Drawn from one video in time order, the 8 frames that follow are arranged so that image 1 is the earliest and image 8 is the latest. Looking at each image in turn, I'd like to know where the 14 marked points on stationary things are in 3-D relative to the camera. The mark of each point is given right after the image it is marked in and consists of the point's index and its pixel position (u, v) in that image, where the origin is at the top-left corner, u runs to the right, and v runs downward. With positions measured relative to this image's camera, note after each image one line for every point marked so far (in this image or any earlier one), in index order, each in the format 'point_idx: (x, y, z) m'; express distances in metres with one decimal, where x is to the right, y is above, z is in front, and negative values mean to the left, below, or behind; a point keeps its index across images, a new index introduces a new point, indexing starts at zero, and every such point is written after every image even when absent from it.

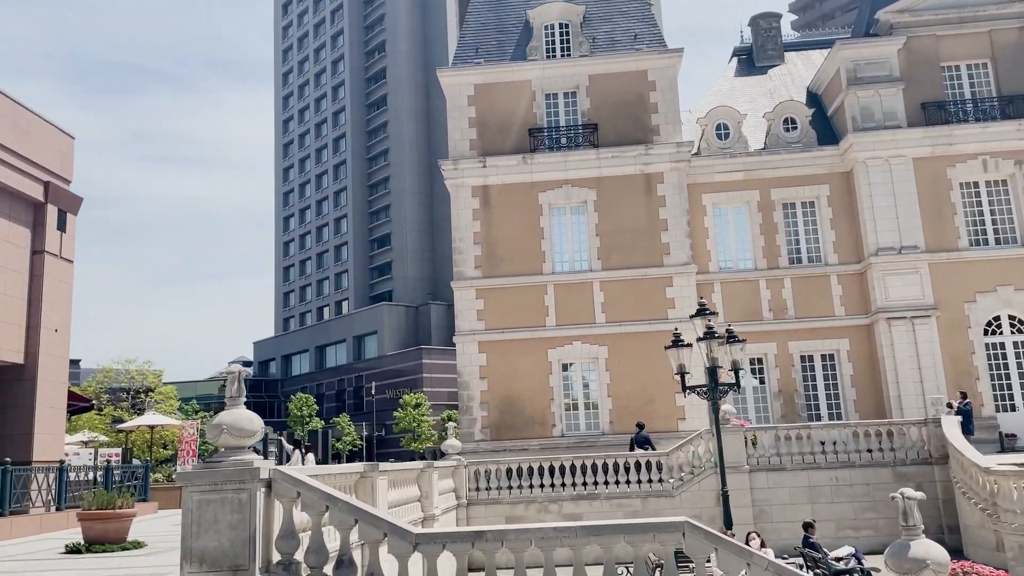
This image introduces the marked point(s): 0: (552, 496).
0: (+0.9, -4.9, +19.5) m
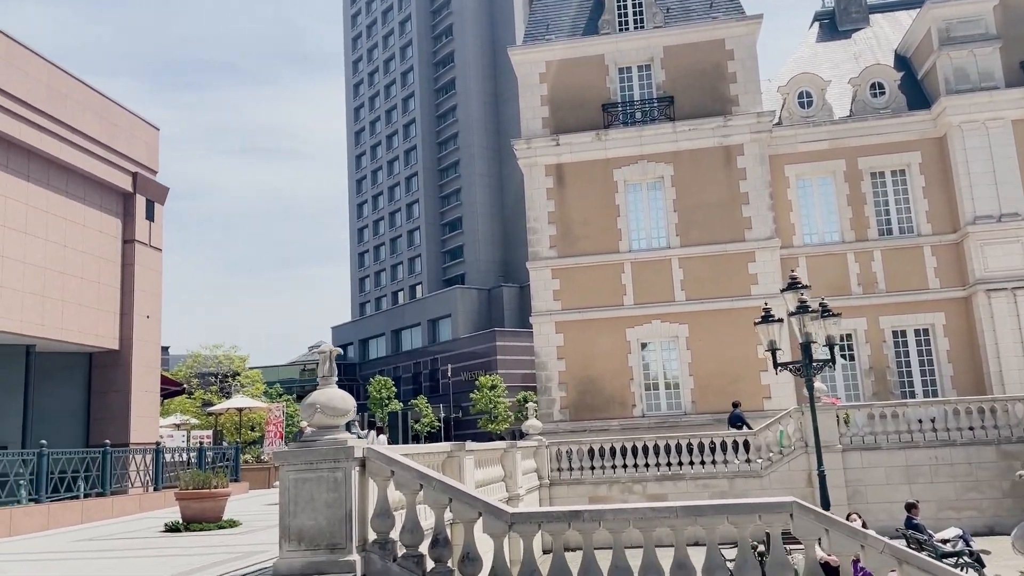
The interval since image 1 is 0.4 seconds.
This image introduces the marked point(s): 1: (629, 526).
0: (+2.9, -4.4, +19.2) m
1: (+1.0, -2.0, +6.8) m
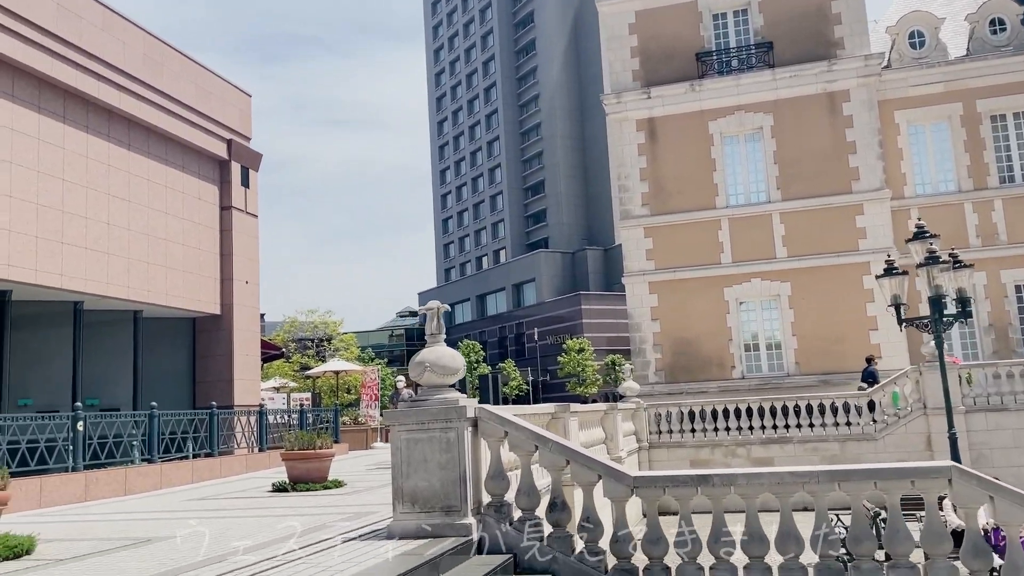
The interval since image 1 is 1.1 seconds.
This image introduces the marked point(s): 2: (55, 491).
0: (+5.1, -3.4, +18.5) m
1: (+1.9, -1.5, +6.3) m
2: (-6.6, -3.0, +11.9) m
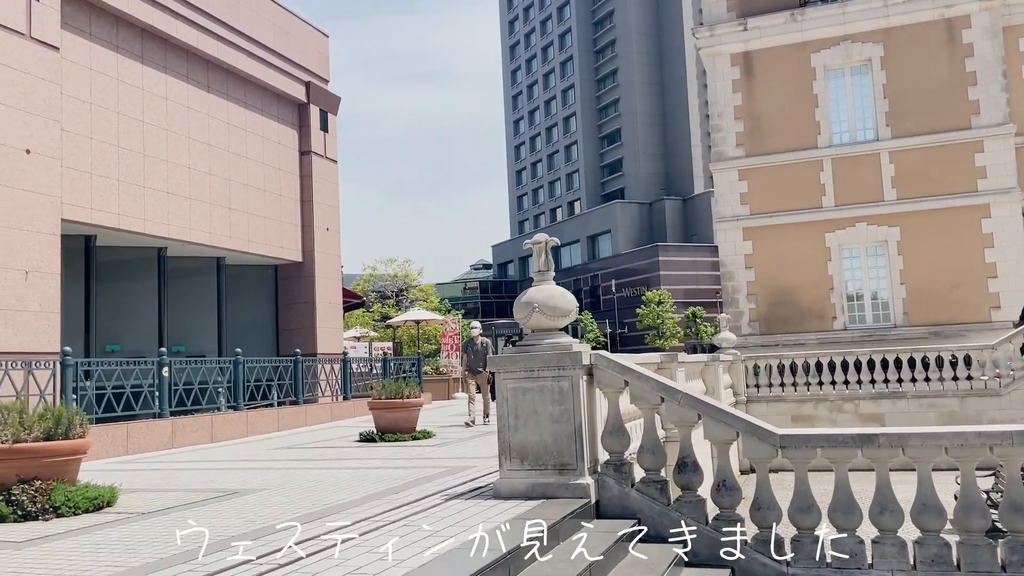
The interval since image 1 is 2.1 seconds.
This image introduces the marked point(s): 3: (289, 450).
0: (+7.0, -2.2, +17.3) m
1: (+2.8, -1.1, +5.3) m
2: (-5.2, -2.1, +11.7) m
3: (-3.1, -2.2, +11.0) m
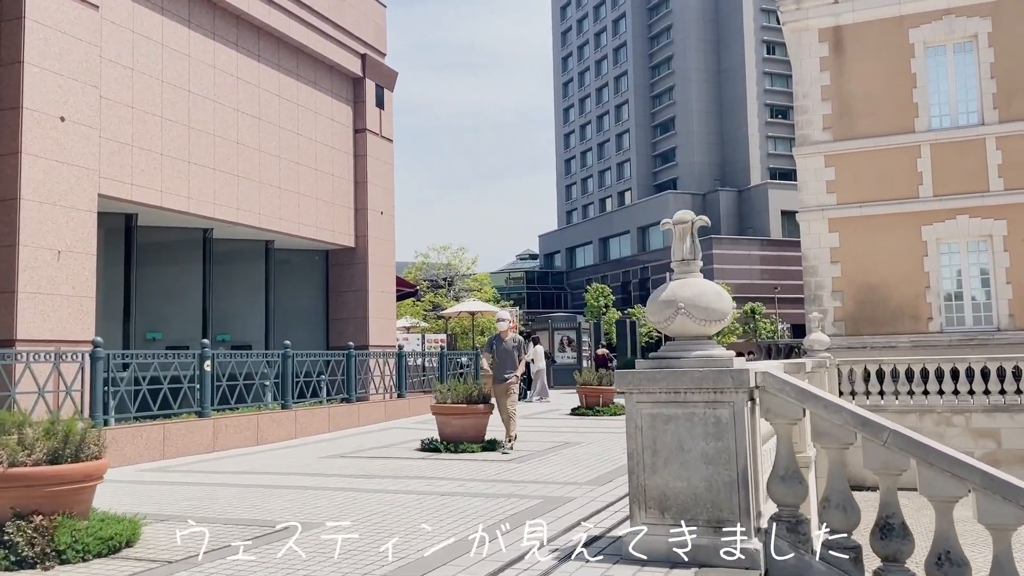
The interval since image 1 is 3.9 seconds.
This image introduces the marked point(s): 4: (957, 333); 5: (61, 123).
0: (+8.3, -2.2, +15.4) m
1: (+3.5, -1.1, +3.7) m
2: (-4.2, -1.9, +10.5) m
3: (-2.1, -2.0, +9.7) m
4: (+10.1, -1.0, +18.8) m
5: (-6.4, +2.3, +11.7) m
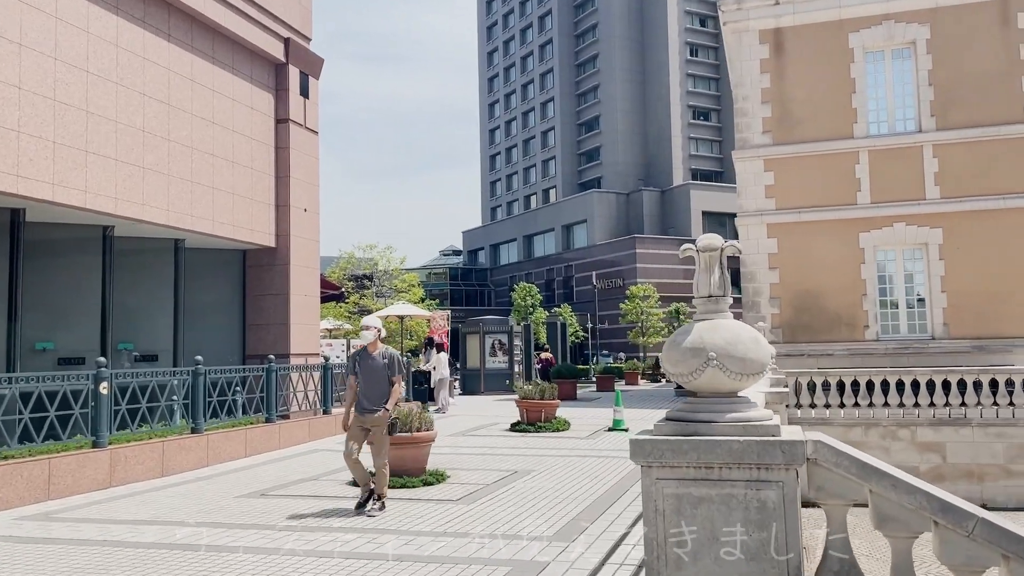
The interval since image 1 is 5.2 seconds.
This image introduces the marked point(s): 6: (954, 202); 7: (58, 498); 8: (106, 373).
0: (+7.1, -2.4, +15.1) m
1: (+3.5, -1.3, +3.0) m
2: (-4.8, -2.1, +9.0) m
3: (-2.6, -2.2, +8.4) m
4: (+8.7, -1.2, +18.7) m
5: (-7.0, +2.2, +10.0) m
6: (+9.9, +1.9, +18.4) m
7: (-4.8, -2.2, +8.9) m
8: (-4.8, -1.0, +9.7) m
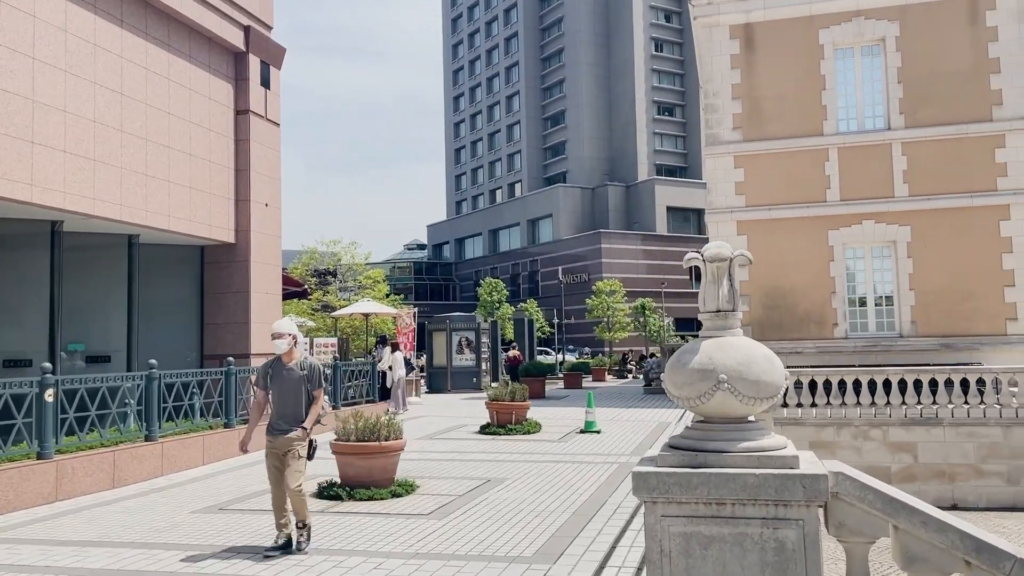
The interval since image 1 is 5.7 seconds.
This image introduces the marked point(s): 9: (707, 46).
0: (+6.6, -2.4, +15.0) m
1: (+3.5, -1.4, +2.7) m
2: (-5.1, -2.1, +8.4) m
3: (-2.9, -2.2, +7.9) m
4: (+8.0, -1.2, +18.6) m
5: (-7.3, +2.2, +9.3) m
6: (+9.3, +2.0, +18.4) m
7: (-5.1, -2.2, +8.3) m
8: (-5.1, -1.0, +9.1) m
9: (+4.8, +5.8, +19.9) m
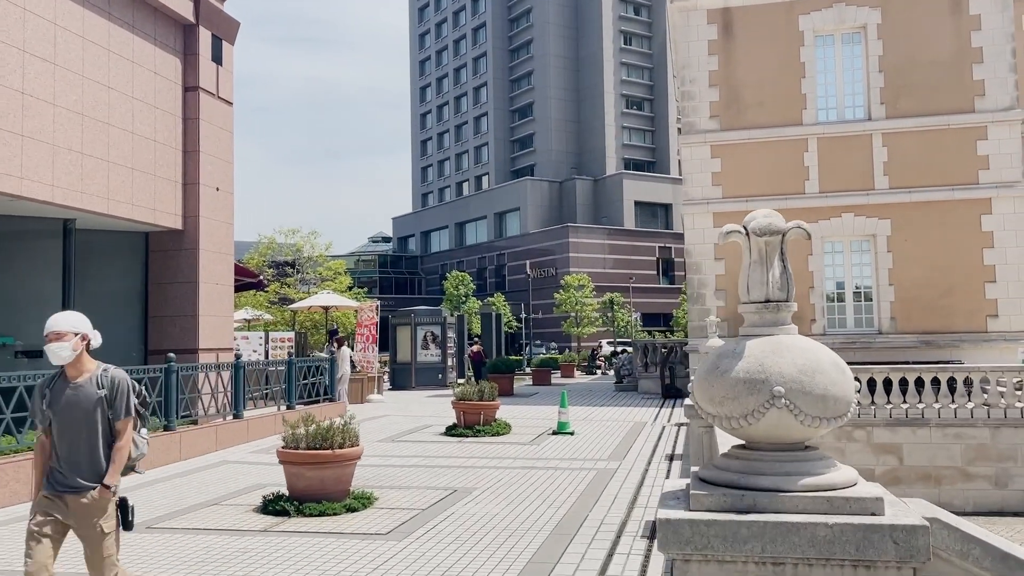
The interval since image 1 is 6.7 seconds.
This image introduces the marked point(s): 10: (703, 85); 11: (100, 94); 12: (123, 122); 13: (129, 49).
0: (+6.0, -2.3, +14.4) m
1: (+3.4, -1.4, +2.0) m
2: (-5.4, -1.9, +7.3) m
3: (-3.1, -2.1, +6.9) m
4: (+7.3, -1.1, +18.0) m
5: (-7.6, +2.4, +8.0) m
6: (+8.6, +2.1, +17.9) m
7: (-5.3, -2.1, +7.2) m
8: (-5.4, -0.9, +8.0) m
9: (+4.1, +5.9, +19.1) m
10: (+4.5, +4.7, +19.0) m
11: (-6.8, +3.2, +13.7) m
12: (-6.7, +2.8, +14.3) m
13: (-6.7, +4.2, +14.4) m
